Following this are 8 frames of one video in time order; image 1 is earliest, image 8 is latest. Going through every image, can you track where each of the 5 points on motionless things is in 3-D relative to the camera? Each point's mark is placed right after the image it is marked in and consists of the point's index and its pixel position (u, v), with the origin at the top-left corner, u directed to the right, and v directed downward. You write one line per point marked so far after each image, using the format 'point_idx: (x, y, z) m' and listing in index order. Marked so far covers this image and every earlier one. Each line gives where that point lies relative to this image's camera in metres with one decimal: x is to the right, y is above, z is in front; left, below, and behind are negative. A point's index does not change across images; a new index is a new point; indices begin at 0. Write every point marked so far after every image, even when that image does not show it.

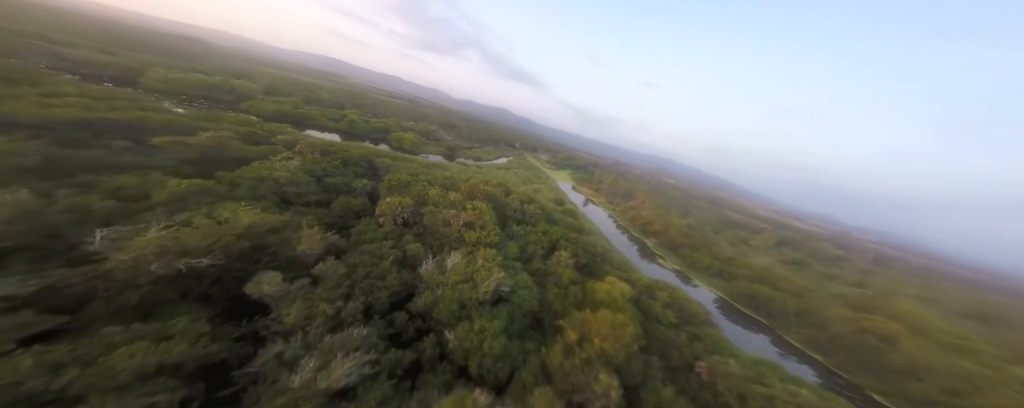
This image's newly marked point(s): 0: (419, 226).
0: (-6.2, -1.5, +16.8) m
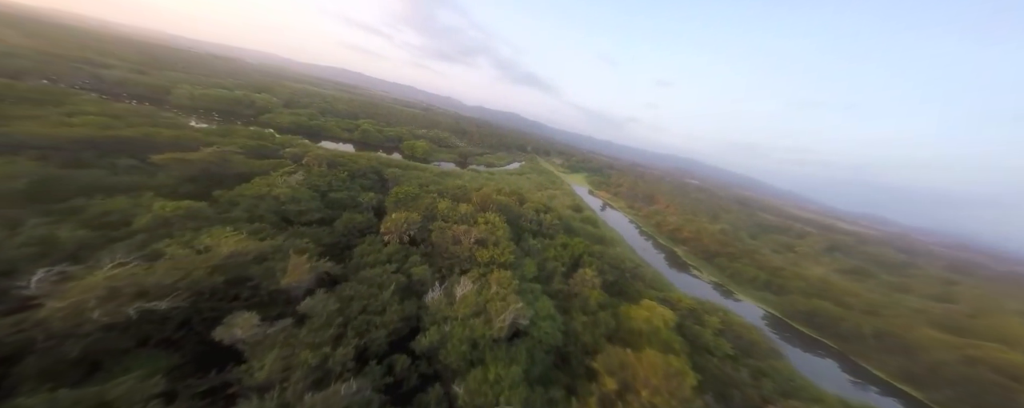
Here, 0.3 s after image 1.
0: (-5.2, -2.4, +15.2) m
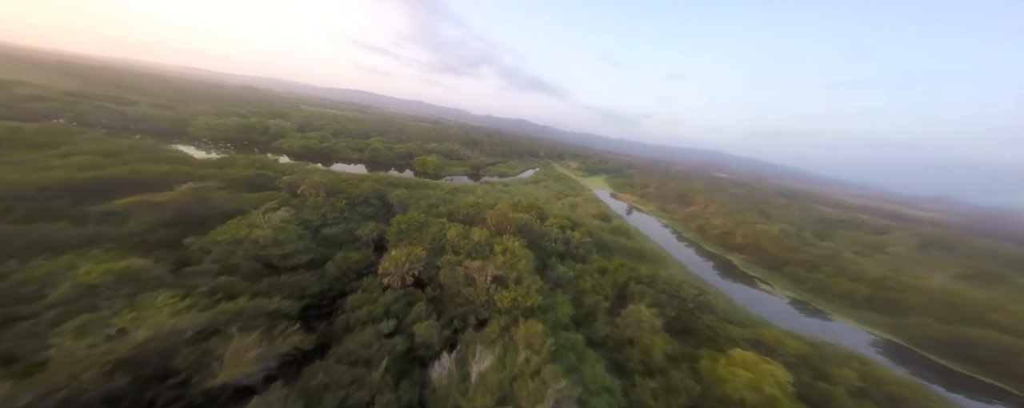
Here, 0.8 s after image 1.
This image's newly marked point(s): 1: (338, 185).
0: (-3.8, -4.0, +12.3) m
1: (-13.9, +1.6, +19.9) m
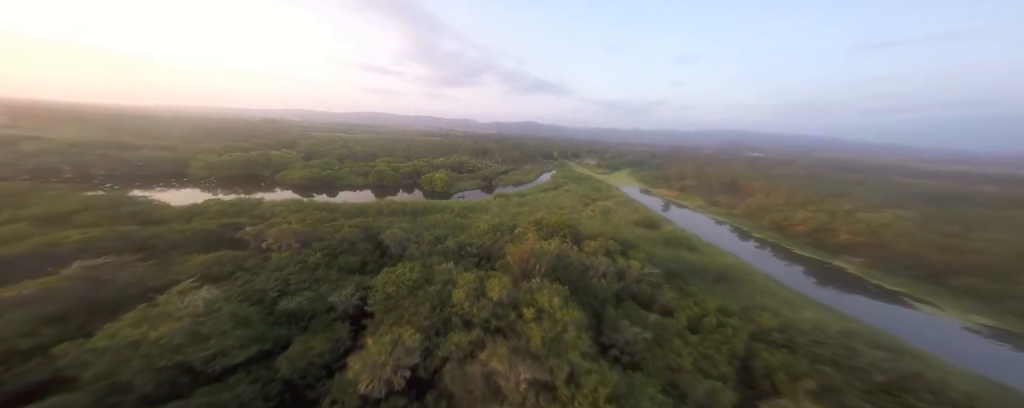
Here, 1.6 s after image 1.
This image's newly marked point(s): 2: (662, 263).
0: (-2.3, -5.8, +7.5) m
1: (-12.4, -1.3, +15.9) m
2: (+8.9, -3.7, +14.9) m
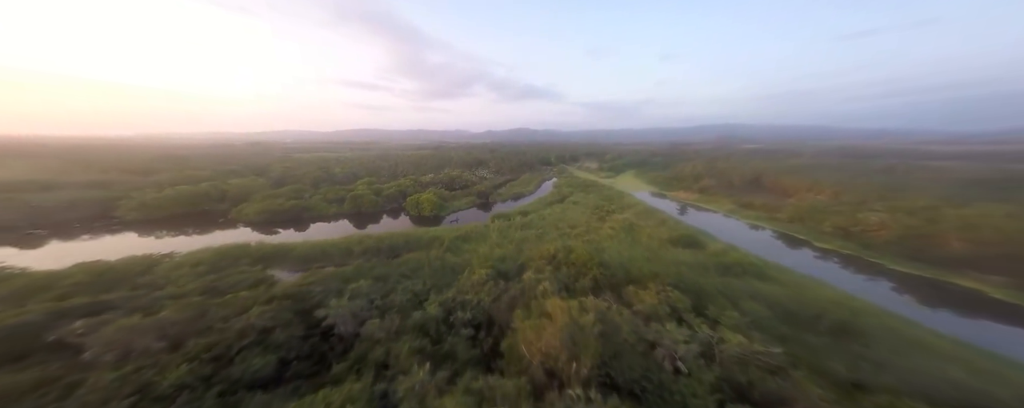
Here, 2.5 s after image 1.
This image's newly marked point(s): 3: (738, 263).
0: (-1.5, -7.3, +2.3) m
1: (-11.9, -3.8, +10.7) m
2: (+9.5, -4.6, +9.8) m
3: (+14.4, -4.0, +16.1) m
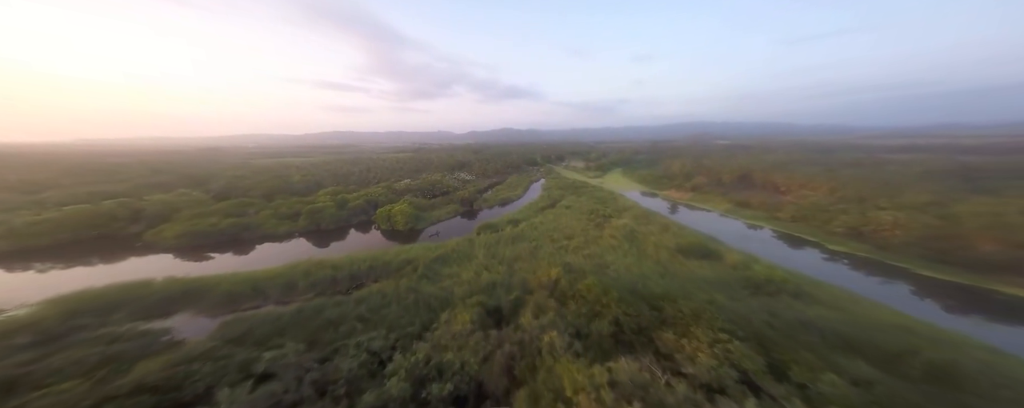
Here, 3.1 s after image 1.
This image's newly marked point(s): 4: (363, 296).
0: (-0.9, -8.1, -0.9) m
1: (-12.0, -5.0, +6.8) m
2: (+9.5, -5.1, +7.3) m
3: (+14.0, -4.3, +13.9) m
4: (-7.8, -4.7, +13.3) m
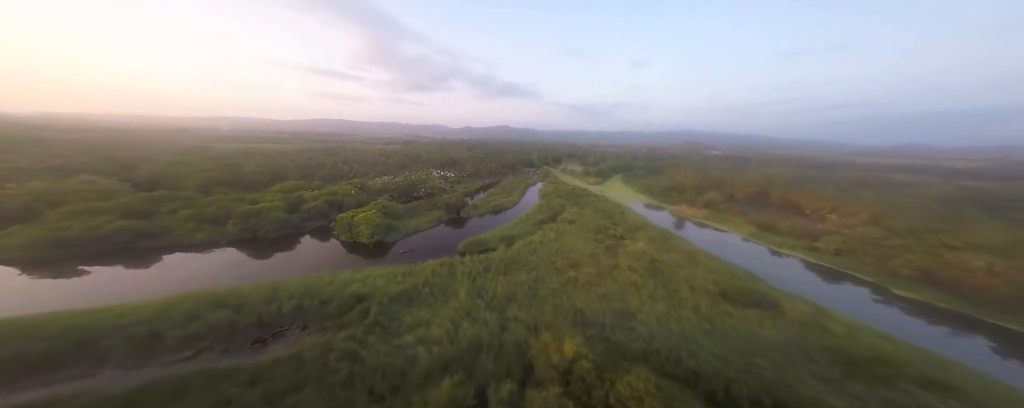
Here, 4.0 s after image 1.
0: (-0.9, -9.2, -5.4) m
1: (-12.0, -5.5, +1.9) m
2: (+9.3, -6.7, +3.1) m
3: (+13.7, -6.1, +9.9) m
4: (-8.0, -5.4, +8.5) m
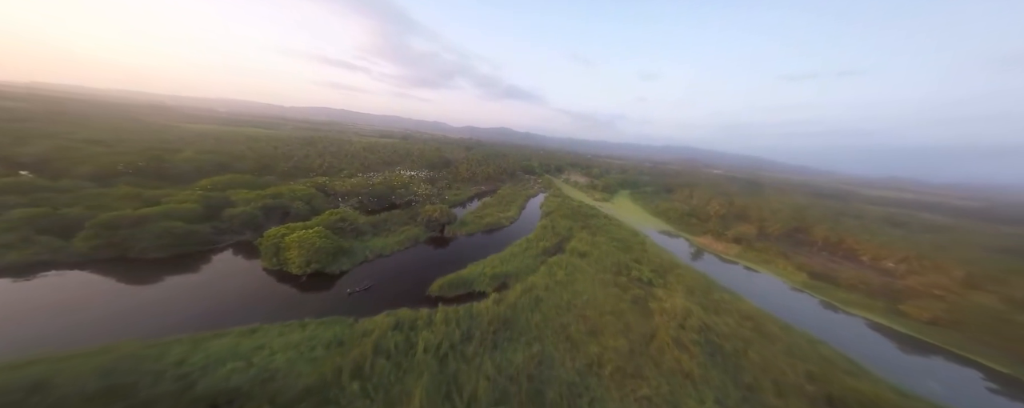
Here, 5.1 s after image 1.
0: (-1.2, -10.4, -10.9) m
1: (-12.2, -5.9, -3.7) m
2: (+9.0, -8.7, -2.2) m
3: (+13.3, -8.5, +4.7) m
4: (-8.3, -6.2, +3.0) m
